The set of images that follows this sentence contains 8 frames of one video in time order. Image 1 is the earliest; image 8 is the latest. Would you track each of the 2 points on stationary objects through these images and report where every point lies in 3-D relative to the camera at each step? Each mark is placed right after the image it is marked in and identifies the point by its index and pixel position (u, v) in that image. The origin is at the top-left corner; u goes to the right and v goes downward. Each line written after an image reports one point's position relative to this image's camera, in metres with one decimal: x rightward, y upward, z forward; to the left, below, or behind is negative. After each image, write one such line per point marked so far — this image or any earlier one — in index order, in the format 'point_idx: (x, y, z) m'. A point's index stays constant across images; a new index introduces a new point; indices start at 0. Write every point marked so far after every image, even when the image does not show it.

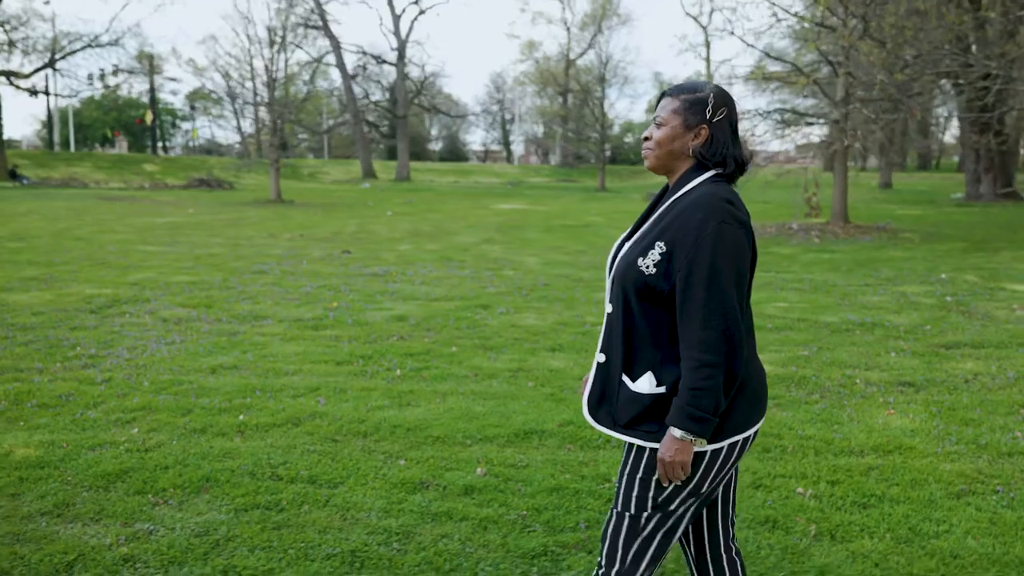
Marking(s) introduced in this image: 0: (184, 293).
0: (-4.4, -0.1, +10.9) m
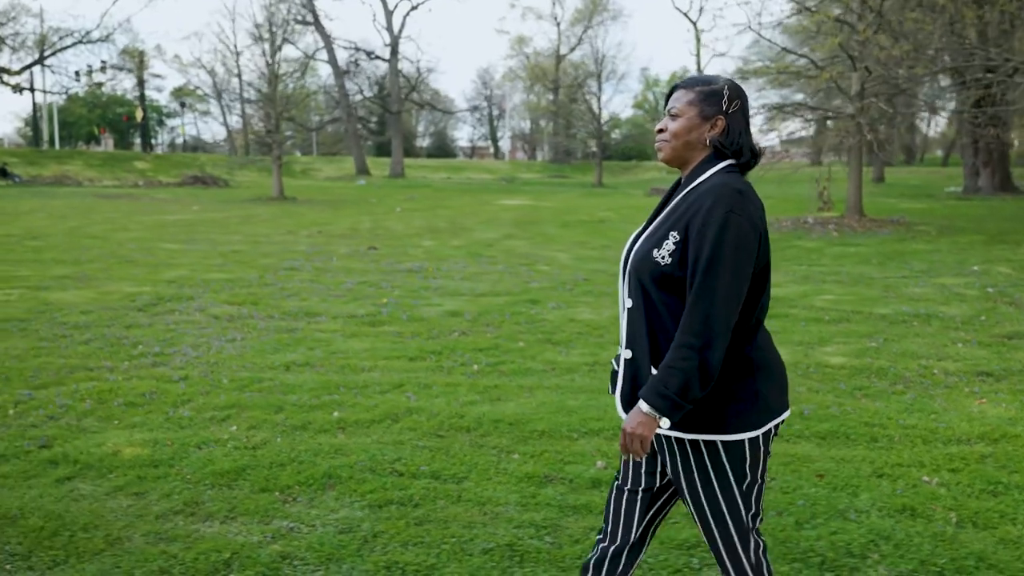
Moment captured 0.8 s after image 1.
0: (-3.8, 0.0, +10.8) m
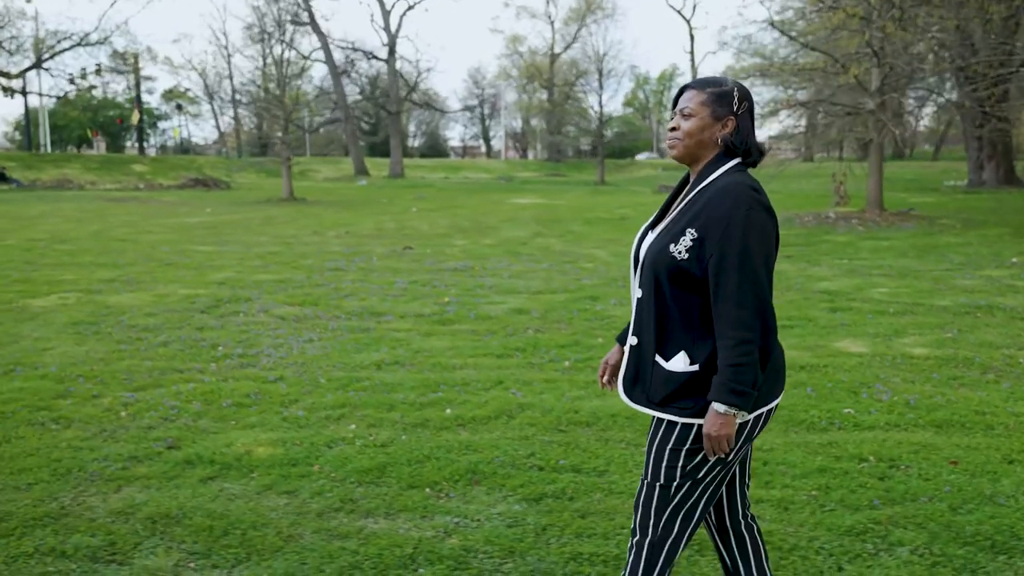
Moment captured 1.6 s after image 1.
0: (-3.1, 0.0, +10.8) m
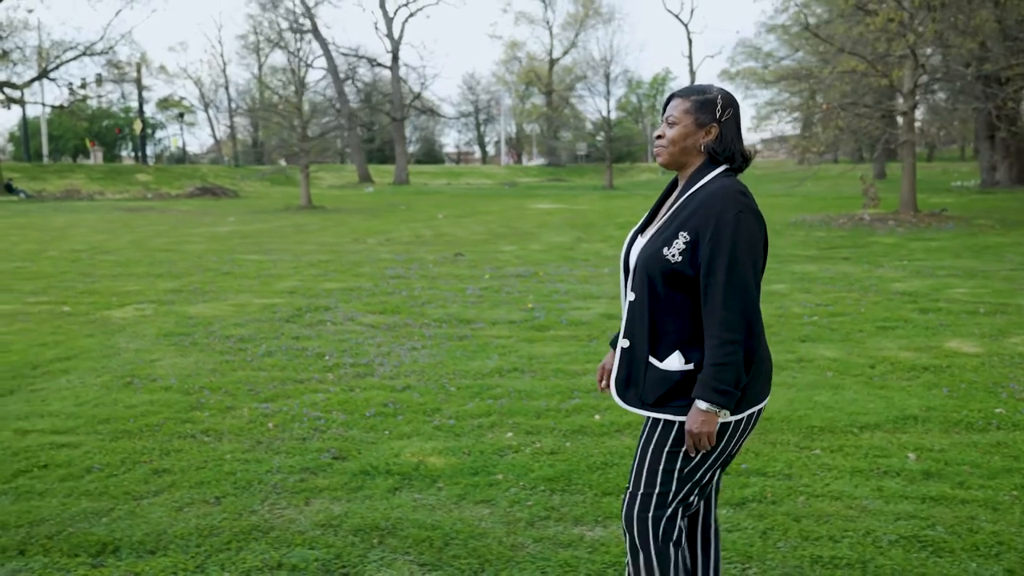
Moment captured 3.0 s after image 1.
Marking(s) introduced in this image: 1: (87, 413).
0: (-2.1, -0.1, +10.7) m
1: (-3.2, -0.9, +6.2) m
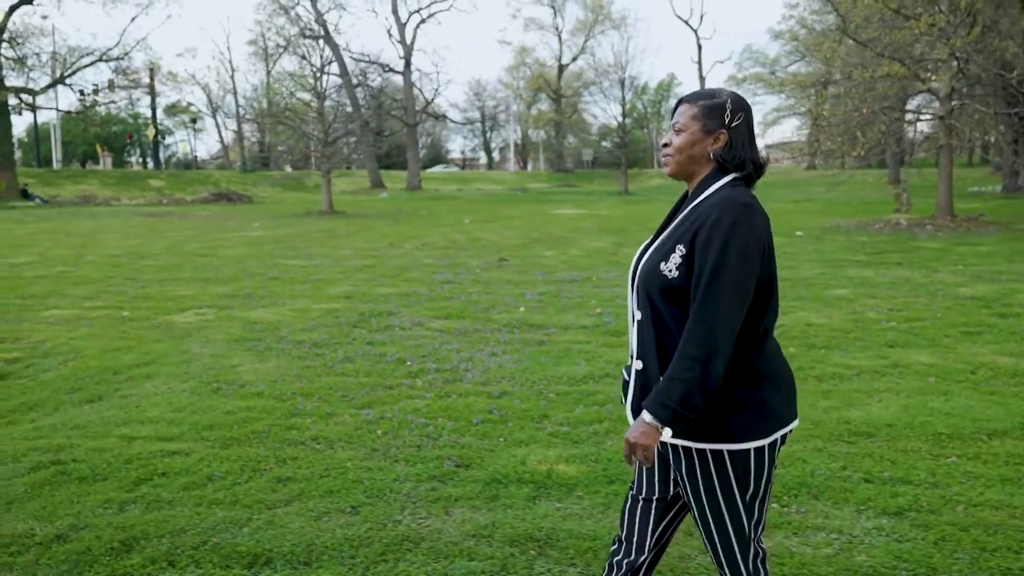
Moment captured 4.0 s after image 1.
0: (-1.3, -0.2, +10.6) m
1: (-2.4, -1.0, +6.1) m
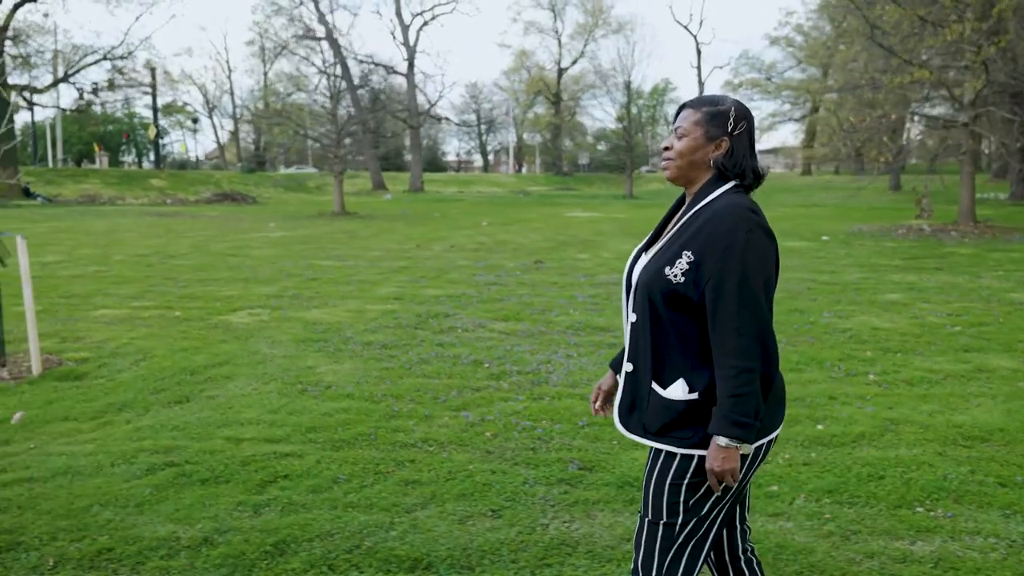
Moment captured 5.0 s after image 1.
0: (-0.6, -0.2, +10.6) m
1: (-1.7, -1.0, +6.0) m
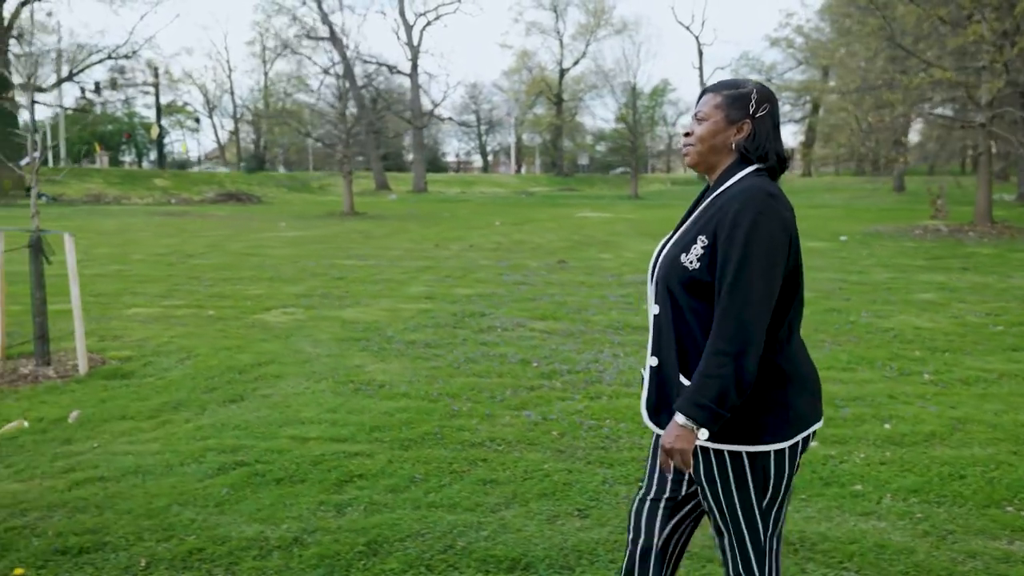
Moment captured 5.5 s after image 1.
0: (-0.1, -0.2, +10.5) m
1: (-1.2, -1.0, +5.9) m
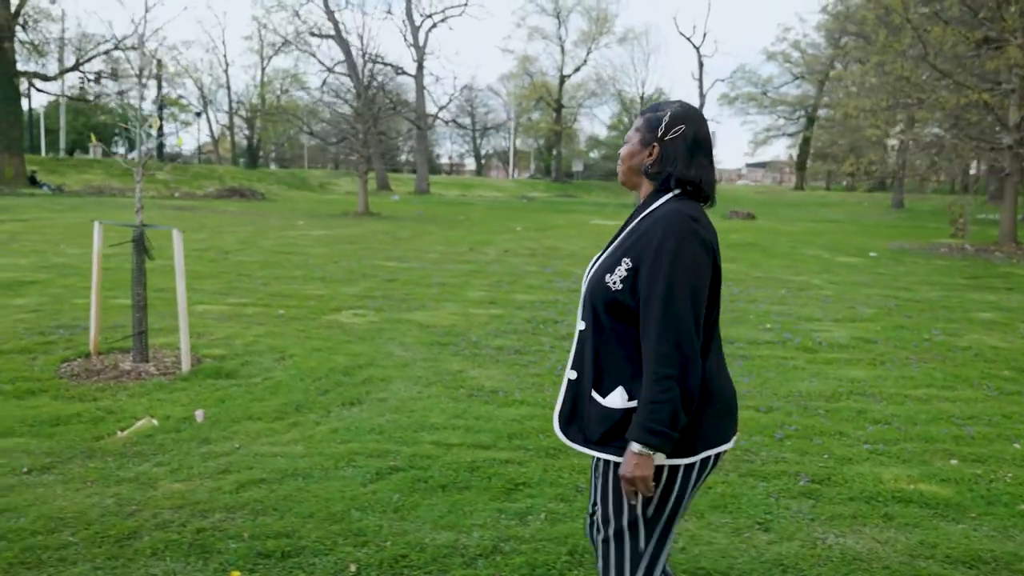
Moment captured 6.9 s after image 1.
0: (+0.7, -0.3, +10.5) m
1: (-0.2, -1.0, +5.9) m
